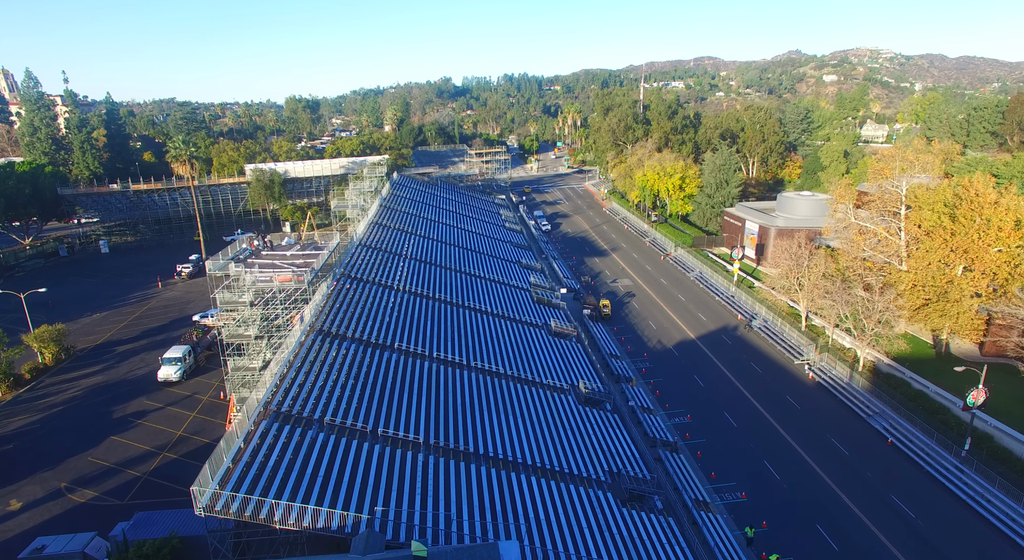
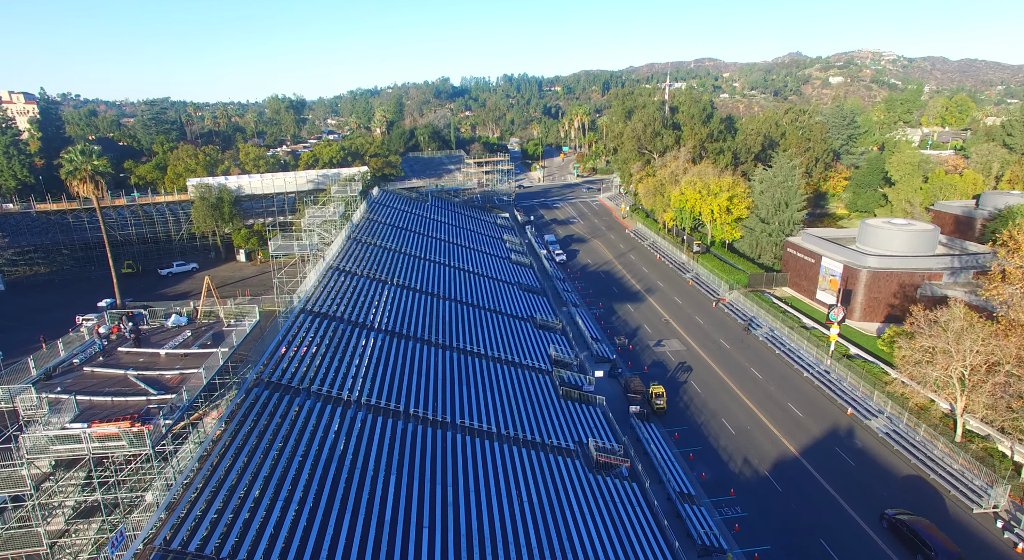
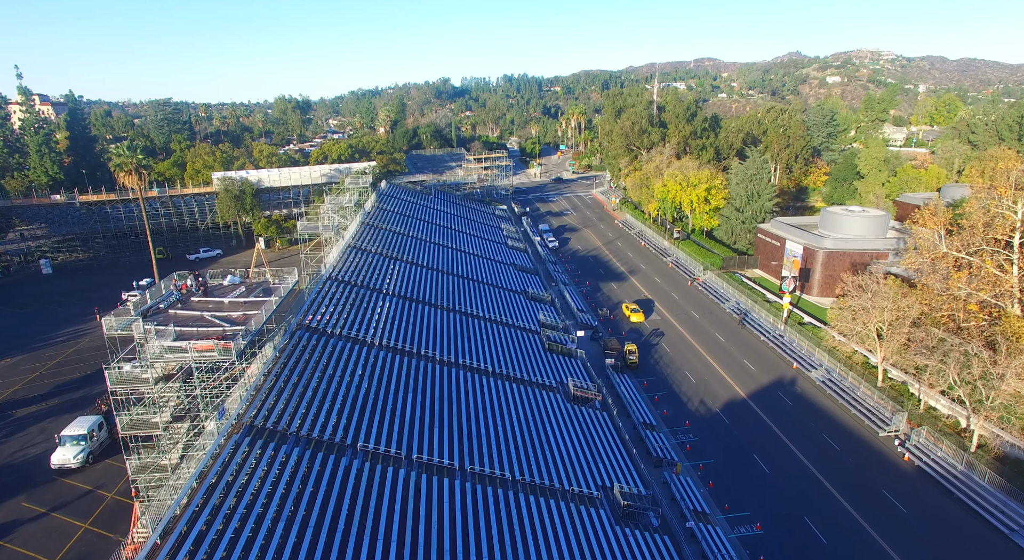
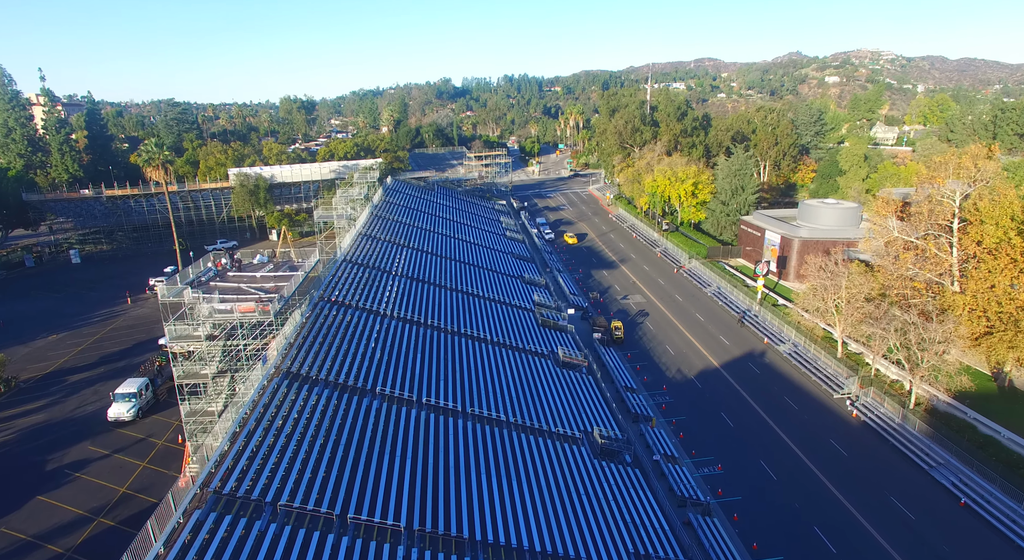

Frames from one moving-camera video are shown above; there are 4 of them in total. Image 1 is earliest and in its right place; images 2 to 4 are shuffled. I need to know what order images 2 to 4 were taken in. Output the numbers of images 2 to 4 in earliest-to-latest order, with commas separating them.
4, 3, 2
